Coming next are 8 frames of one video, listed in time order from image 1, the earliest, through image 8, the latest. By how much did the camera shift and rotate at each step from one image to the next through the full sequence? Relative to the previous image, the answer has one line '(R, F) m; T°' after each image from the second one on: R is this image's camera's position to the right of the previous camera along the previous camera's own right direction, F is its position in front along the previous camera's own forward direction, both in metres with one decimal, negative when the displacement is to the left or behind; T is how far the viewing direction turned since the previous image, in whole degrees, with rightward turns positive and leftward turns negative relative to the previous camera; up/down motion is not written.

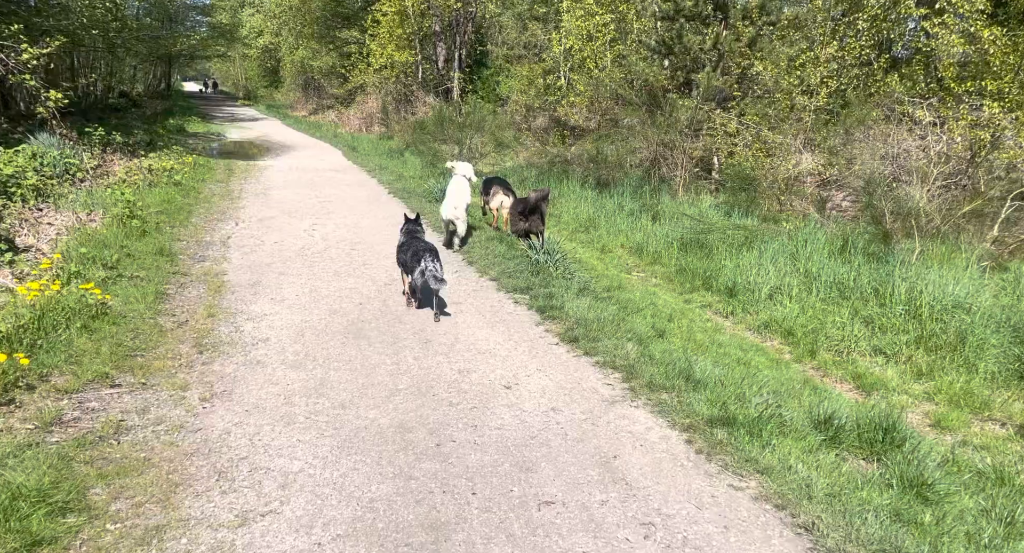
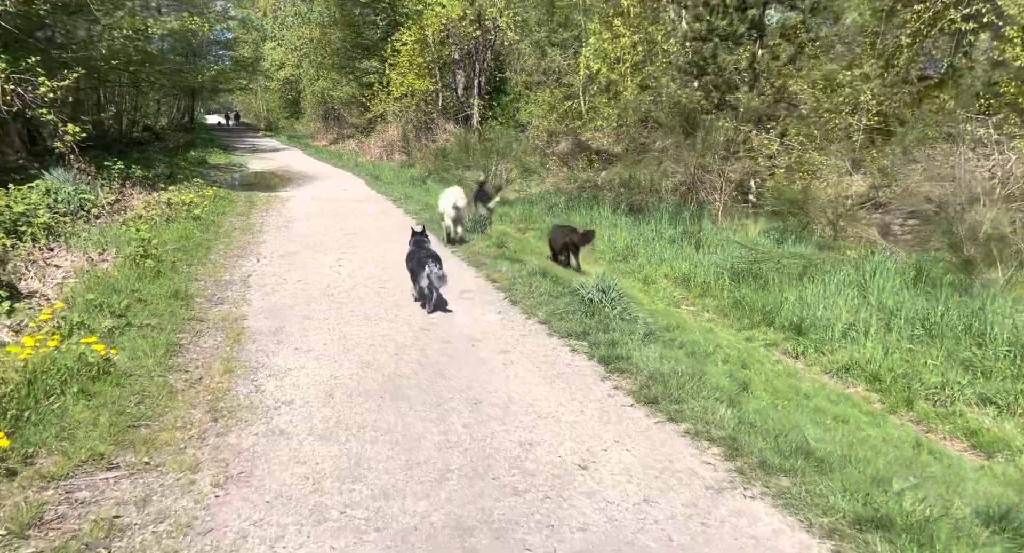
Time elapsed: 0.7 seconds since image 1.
(-0.3, +0.6) m; -2°
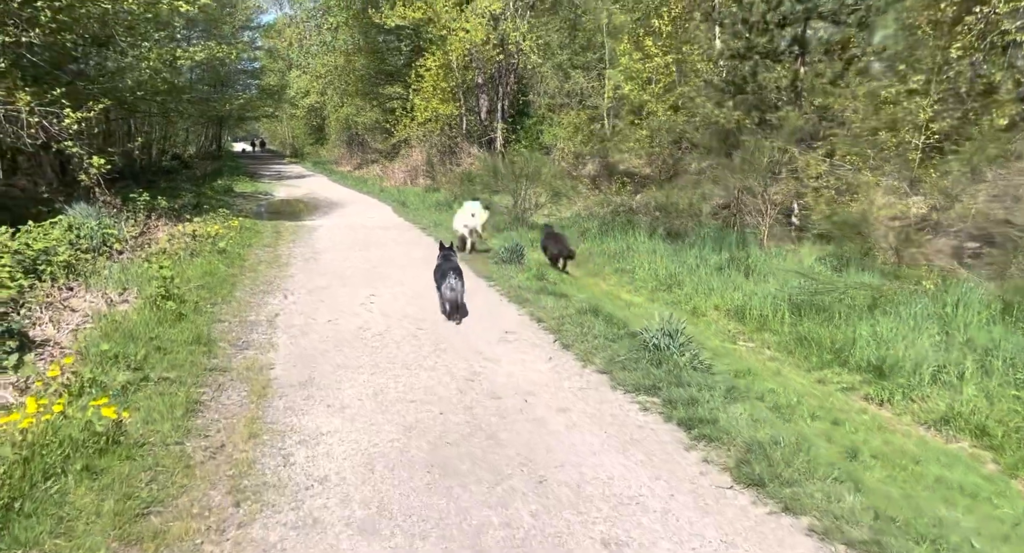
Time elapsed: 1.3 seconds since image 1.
(-0.2, +0.6) m; -2°
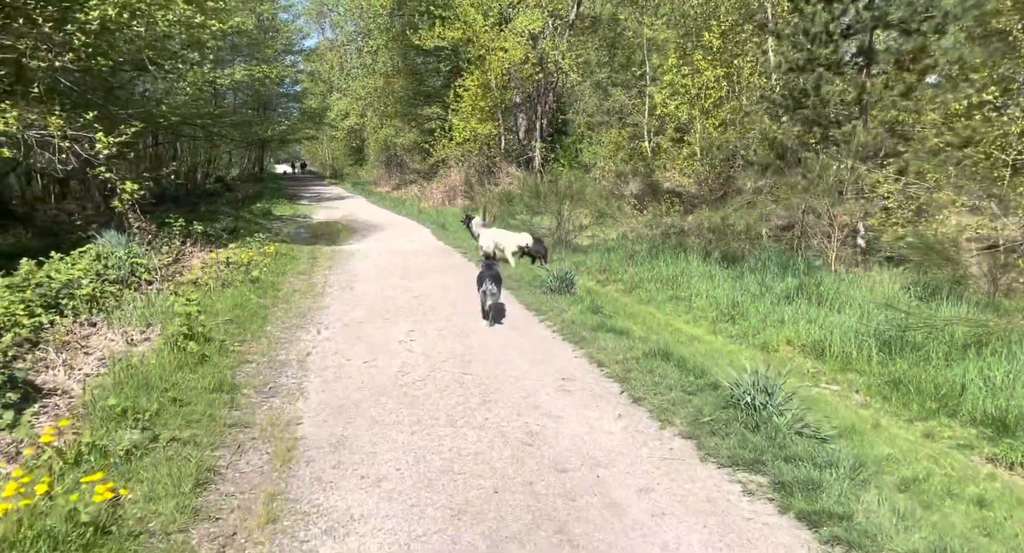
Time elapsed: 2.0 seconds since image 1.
(-0.2, +0.7) m; -3°
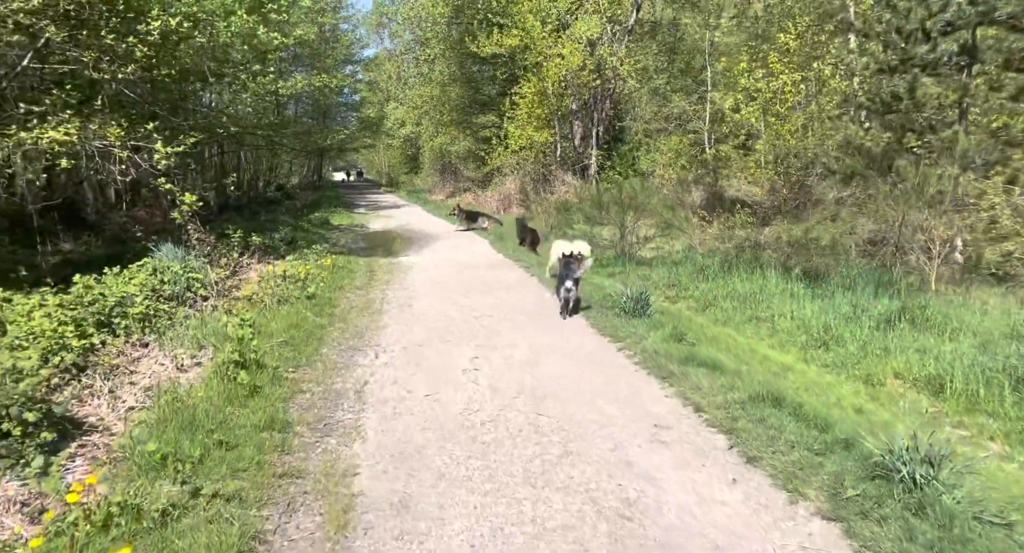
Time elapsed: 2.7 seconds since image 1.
(-0.2, +0.6) m; -4°
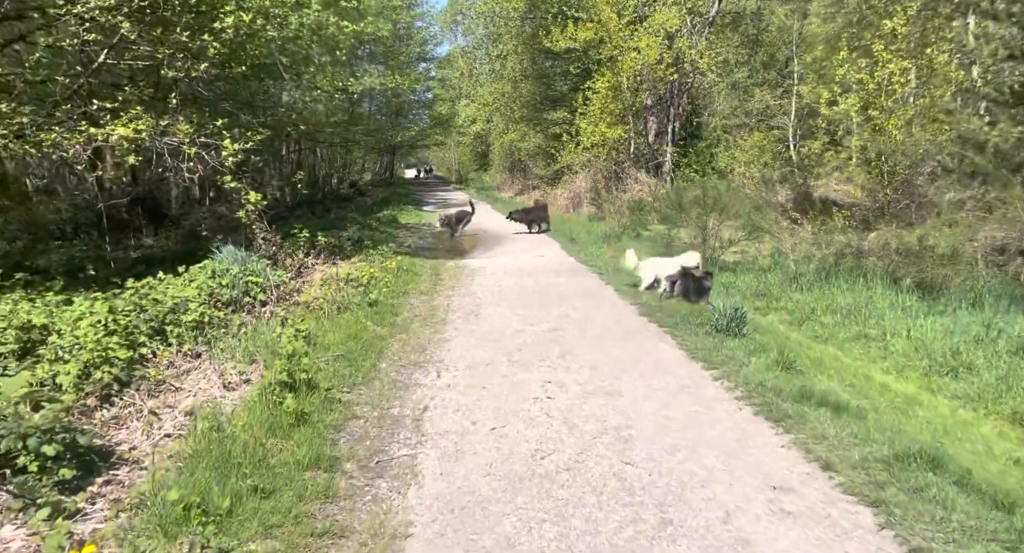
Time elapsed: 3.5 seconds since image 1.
(-0.1, +0.7) m; -6°
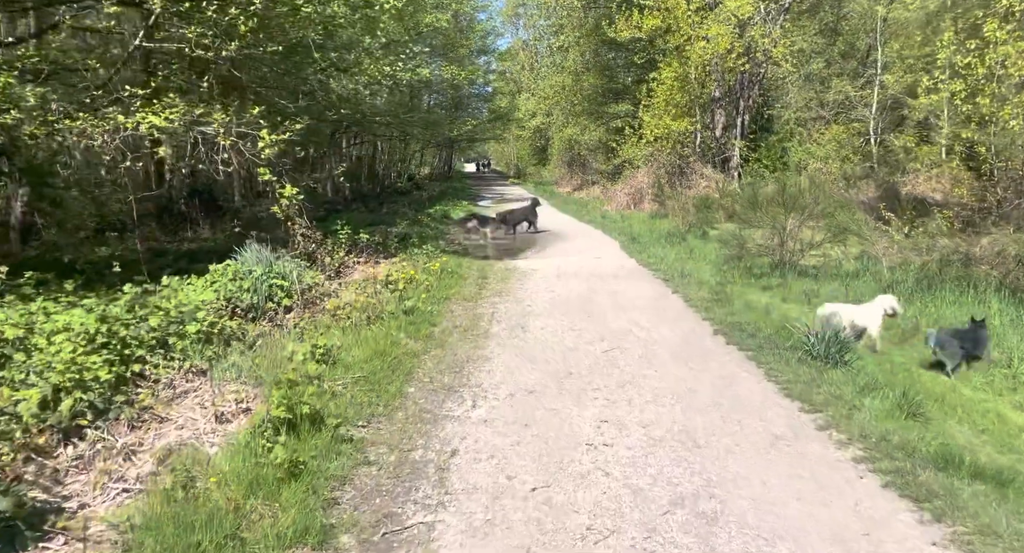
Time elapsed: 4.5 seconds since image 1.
(0.0, +1.0) m; -5°
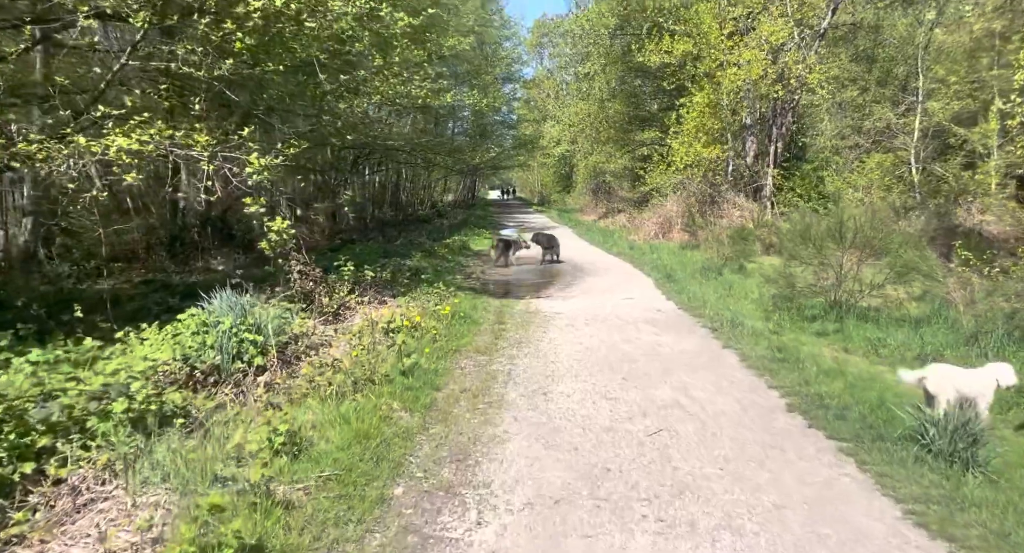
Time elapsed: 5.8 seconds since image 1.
(0.0, +1.3) m; -2°
